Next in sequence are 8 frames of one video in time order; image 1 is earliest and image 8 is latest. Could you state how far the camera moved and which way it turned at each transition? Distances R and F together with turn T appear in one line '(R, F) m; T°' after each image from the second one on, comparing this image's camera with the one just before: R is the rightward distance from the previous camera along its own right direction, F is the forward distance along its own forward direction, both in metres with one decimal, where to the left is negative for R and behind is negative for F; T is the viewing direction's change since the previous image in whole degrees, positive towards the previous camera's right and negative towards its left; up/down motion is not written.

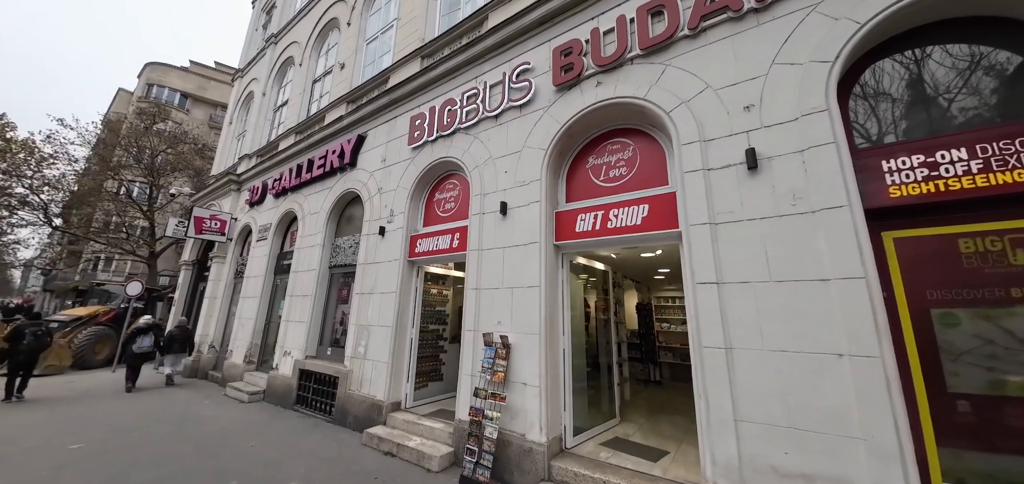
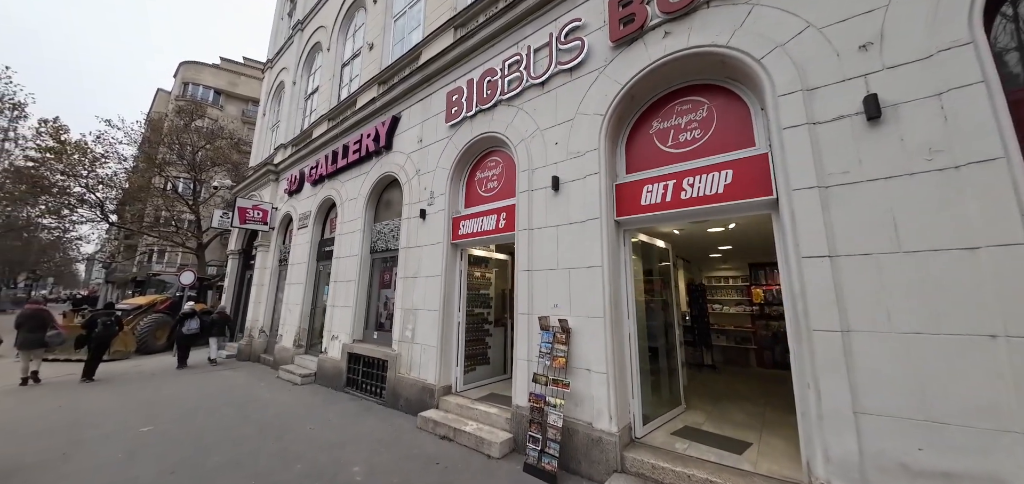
(-0.3, +0.3) m; -4°
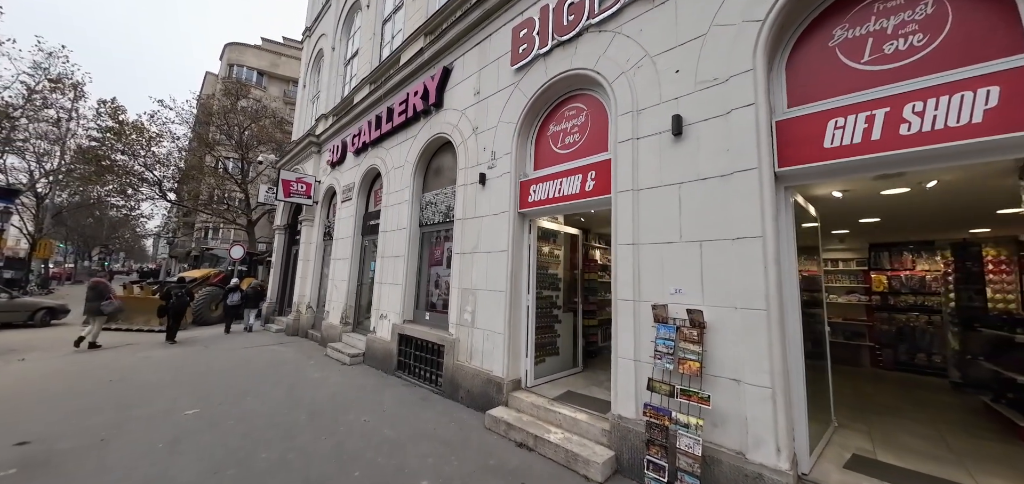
(-0.6, +0.9) m; -5°
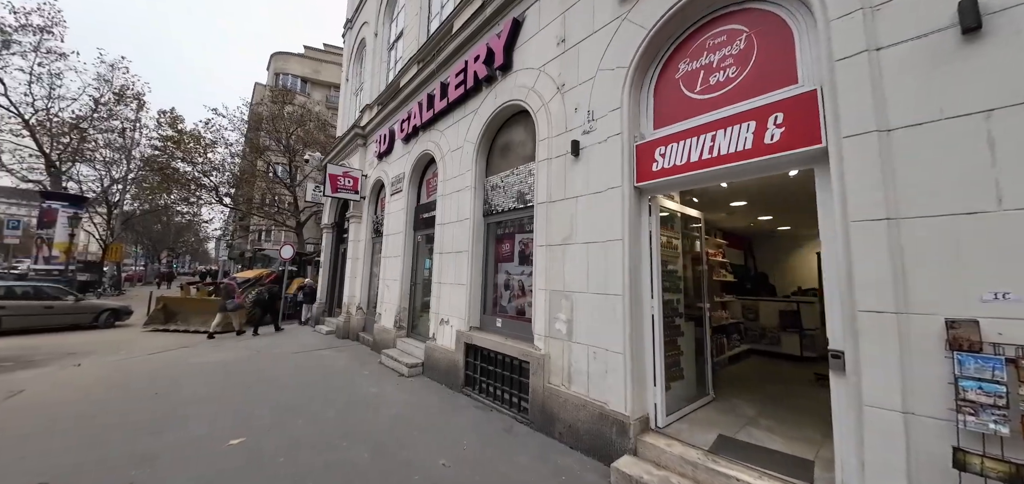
(-0.8, +1.1) m; -6°
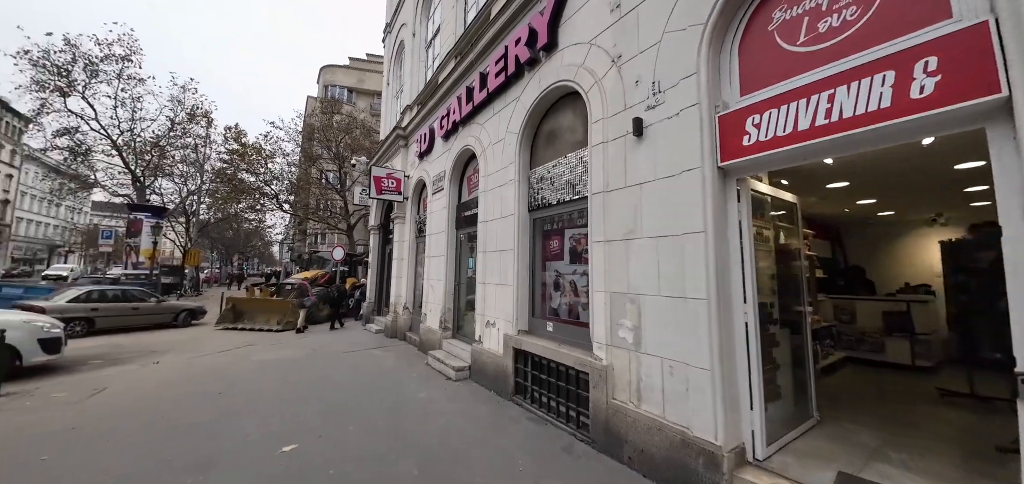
(-0.1, +0.4) m; -6°
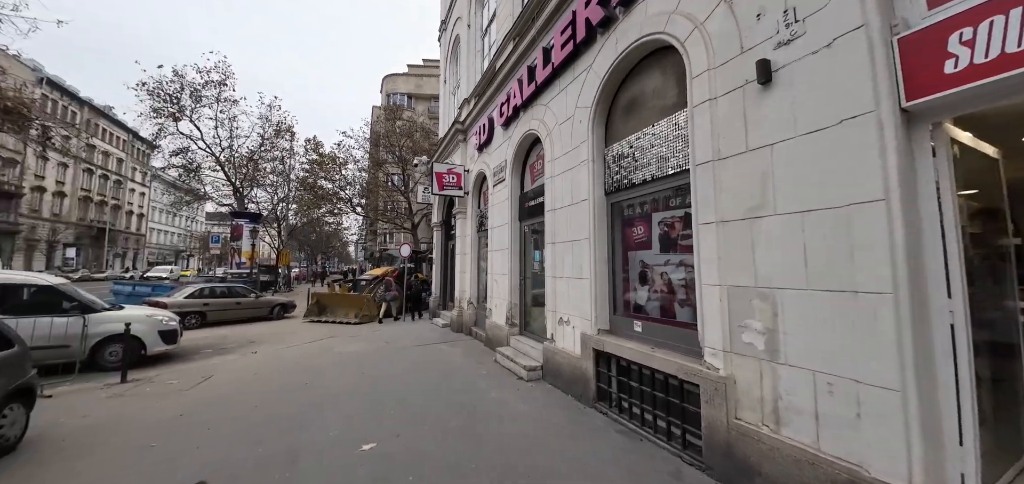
(-0.2, +0.5) m; -9°
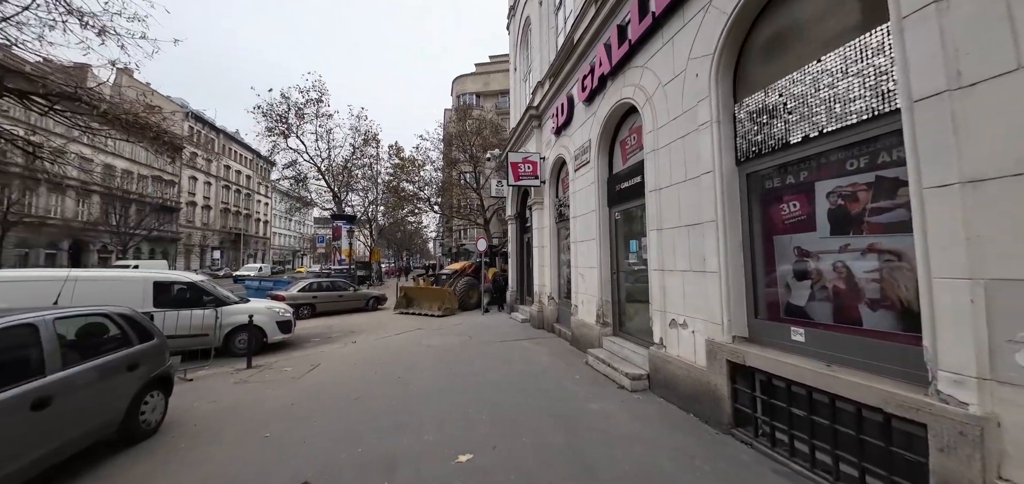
(-0.3, +0.7) m; -11°
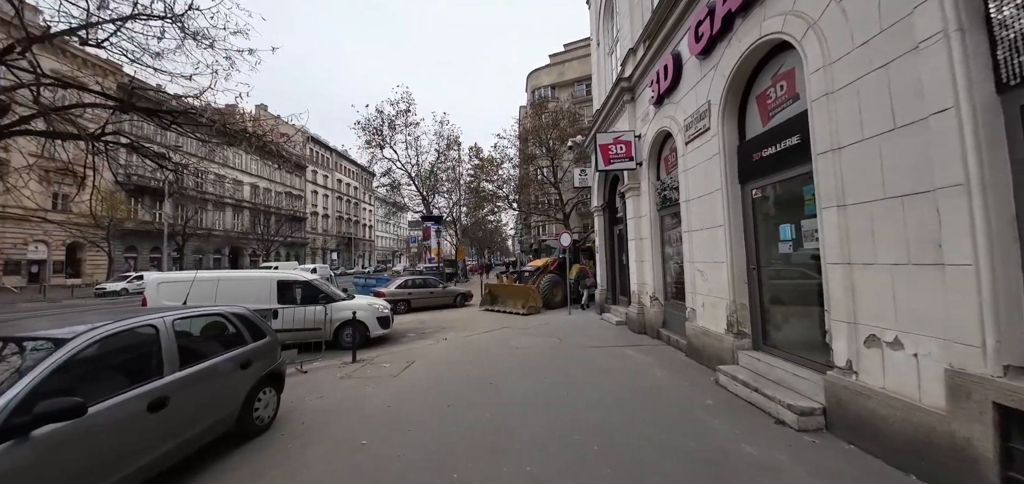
(-0.3, +0.8) m; -13°
